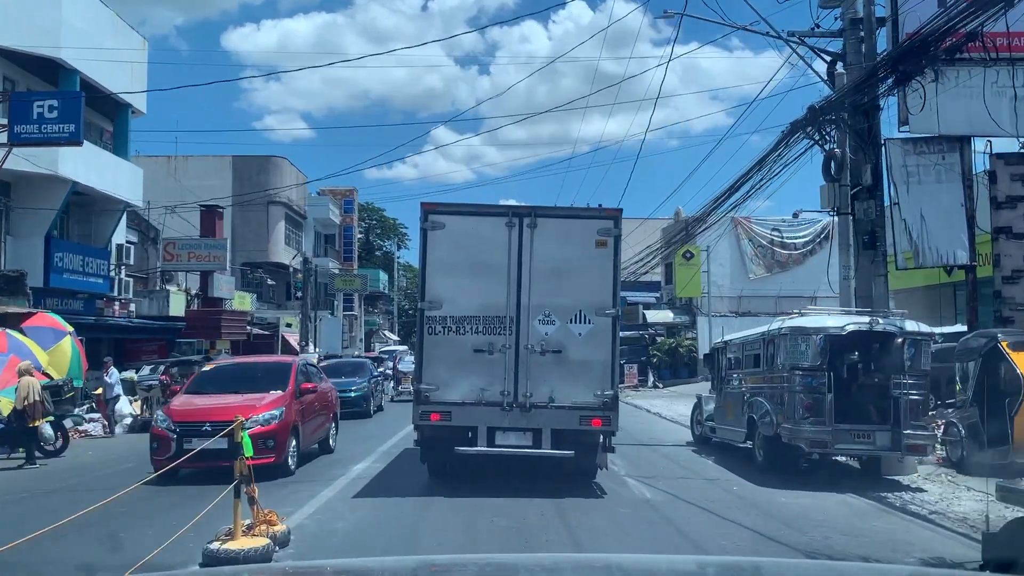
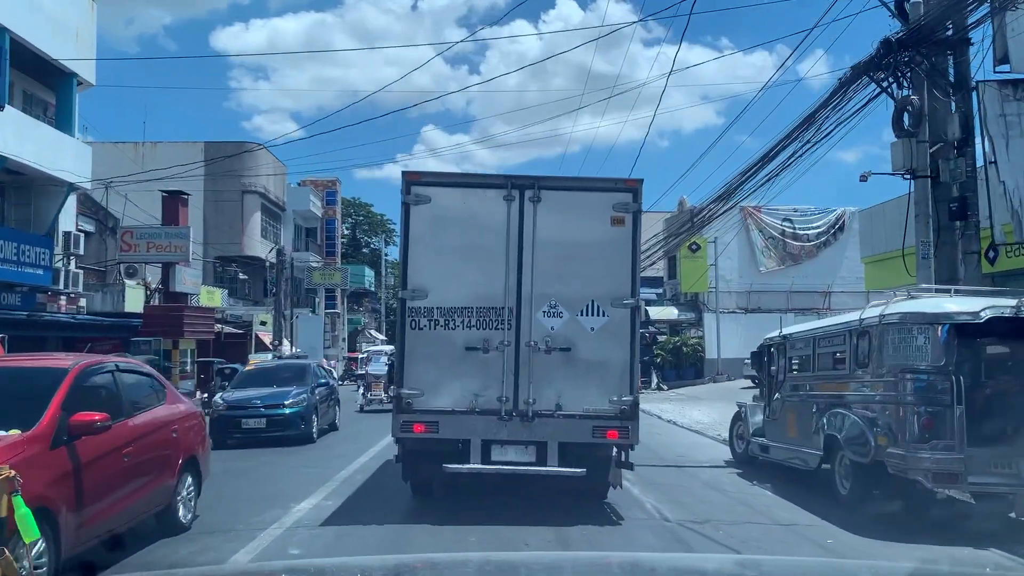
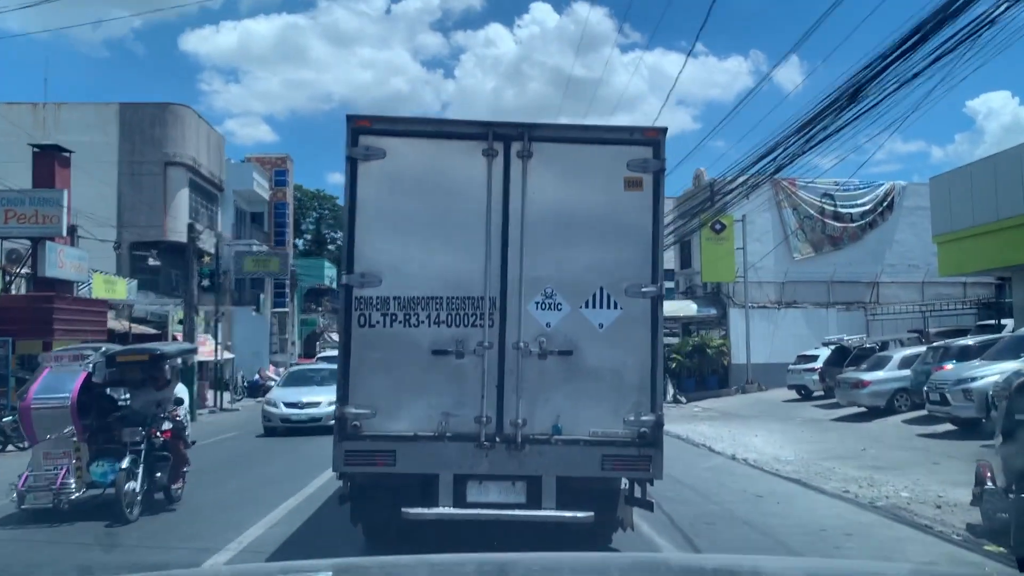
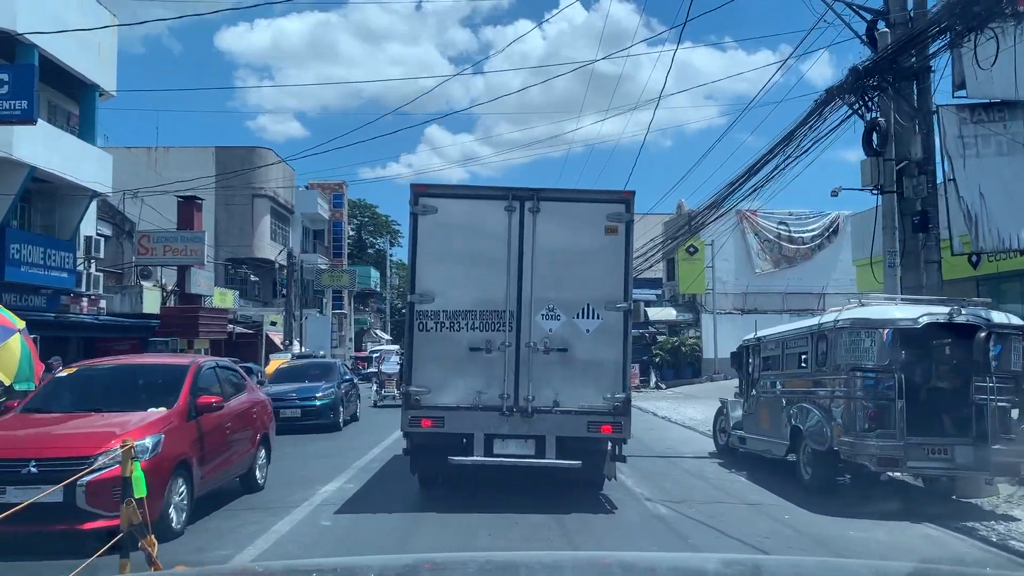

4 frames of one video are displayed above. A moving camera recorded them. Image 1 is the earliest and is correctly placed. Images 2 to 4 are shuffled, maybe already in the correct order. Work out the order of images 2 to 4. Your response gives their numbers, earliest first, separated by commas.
4, 2, 3
